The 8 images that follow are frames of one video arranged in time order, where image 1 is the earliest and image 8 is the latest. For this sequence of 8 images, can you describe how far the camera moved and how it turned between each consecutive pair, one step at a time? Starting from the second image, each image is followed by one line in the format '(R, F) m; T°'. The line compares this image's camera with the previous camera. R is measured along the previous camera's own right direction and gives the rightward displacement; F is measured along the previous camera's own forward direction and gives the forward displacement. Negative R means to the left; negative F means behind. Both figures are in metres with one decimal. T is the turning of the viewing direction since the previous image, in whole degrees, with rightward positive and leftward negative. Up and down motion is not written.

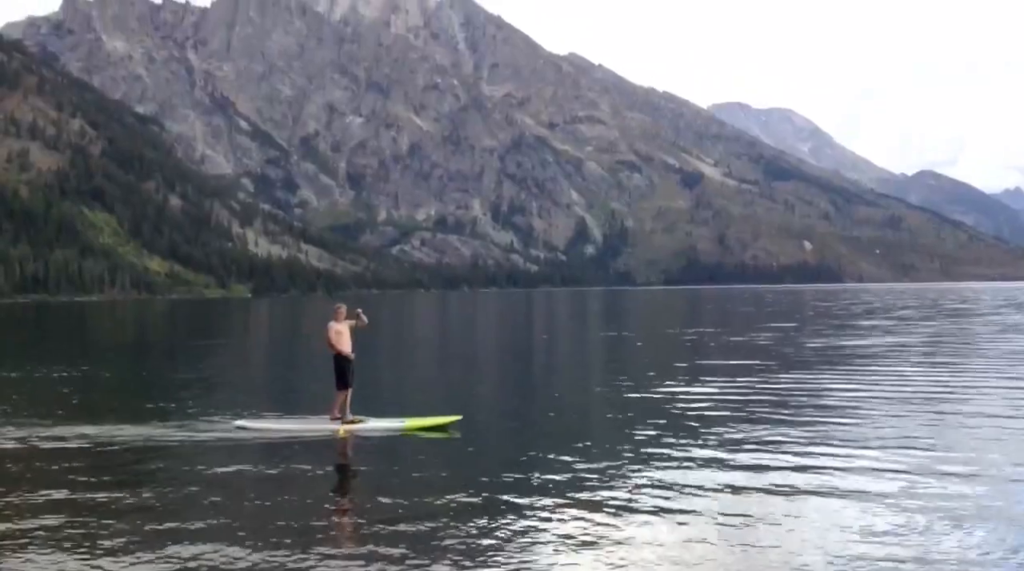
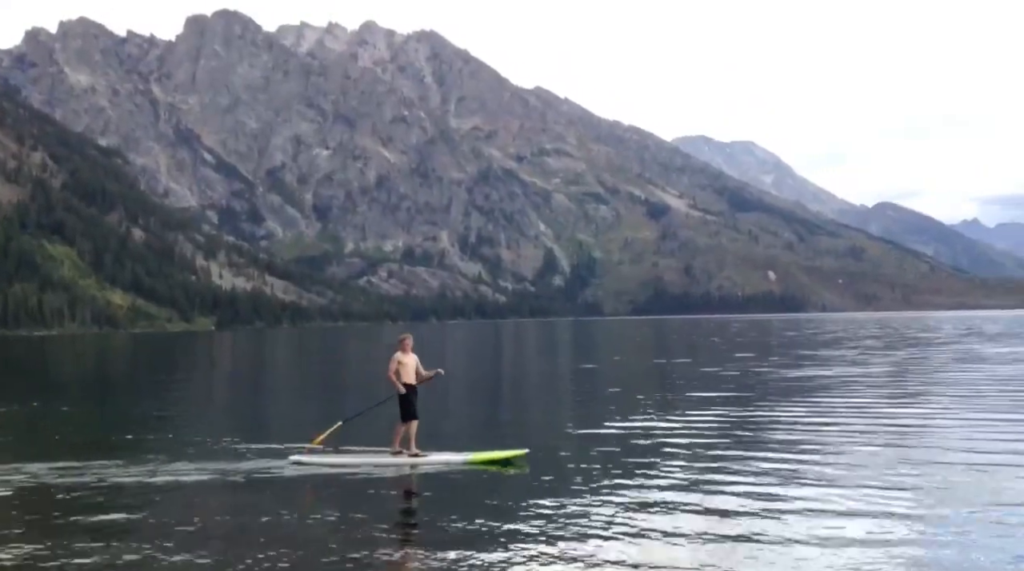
(0.0, +0.2) m; +1°
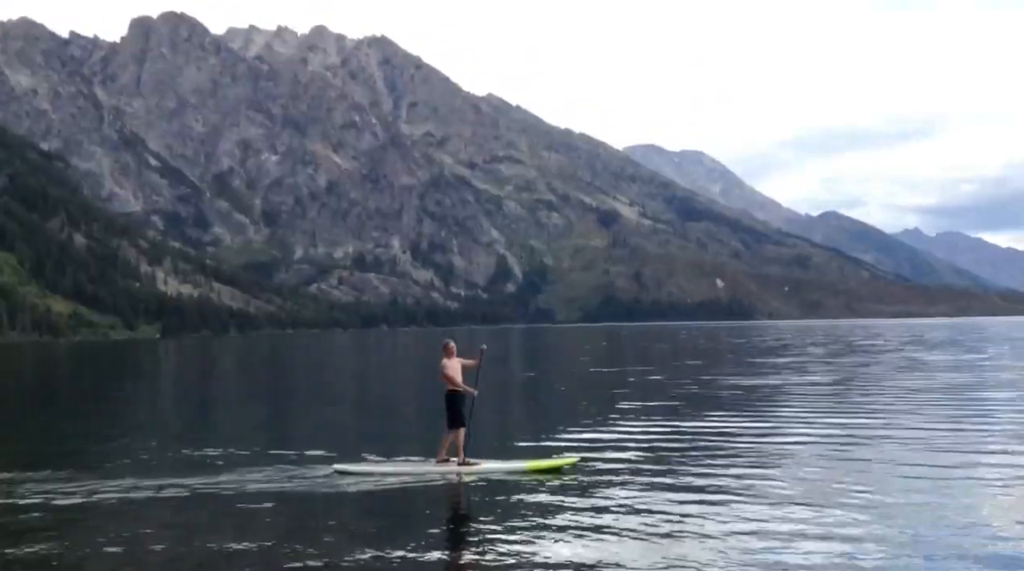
(+0.1, +1.1) m; +2°
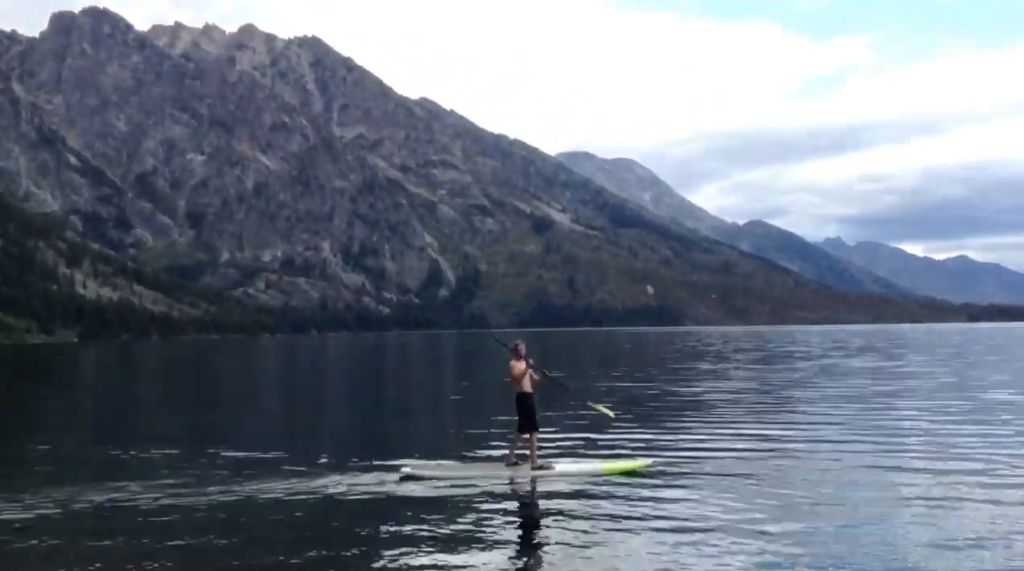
(+0.2, +1.7) m; +3°
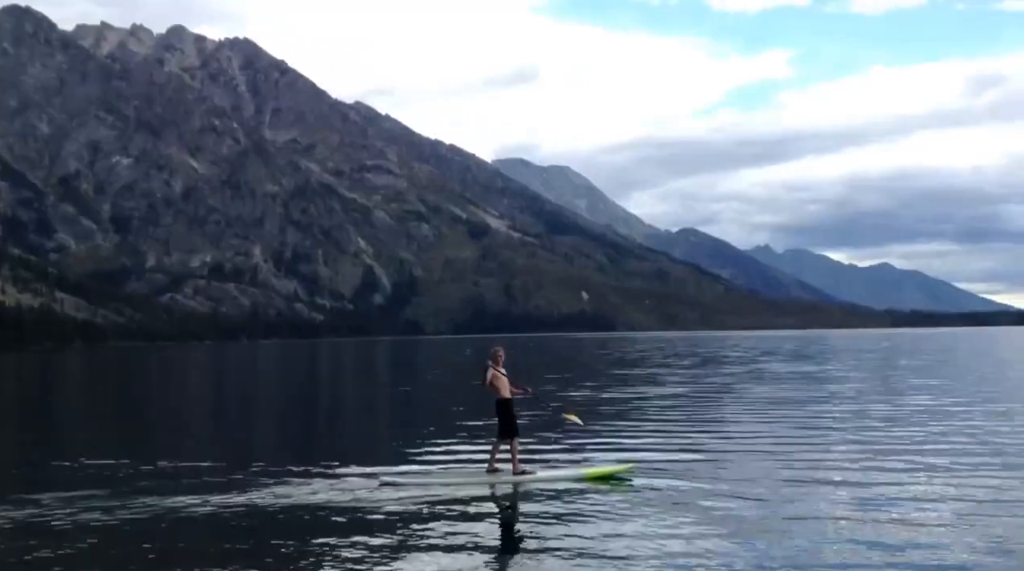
(+0.1, +1.6) m; +3°
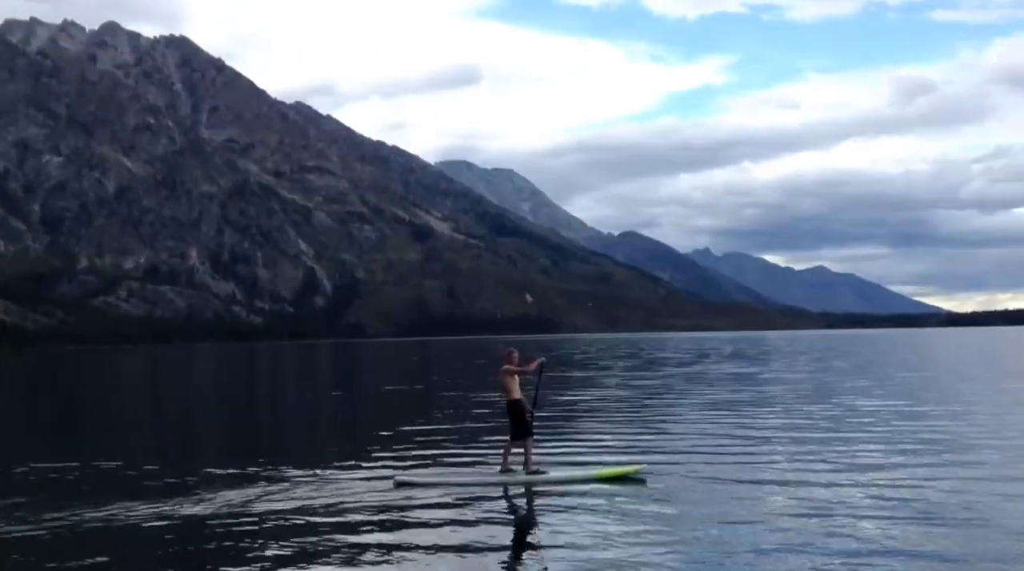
(+0.1, +1.5) m; +3°
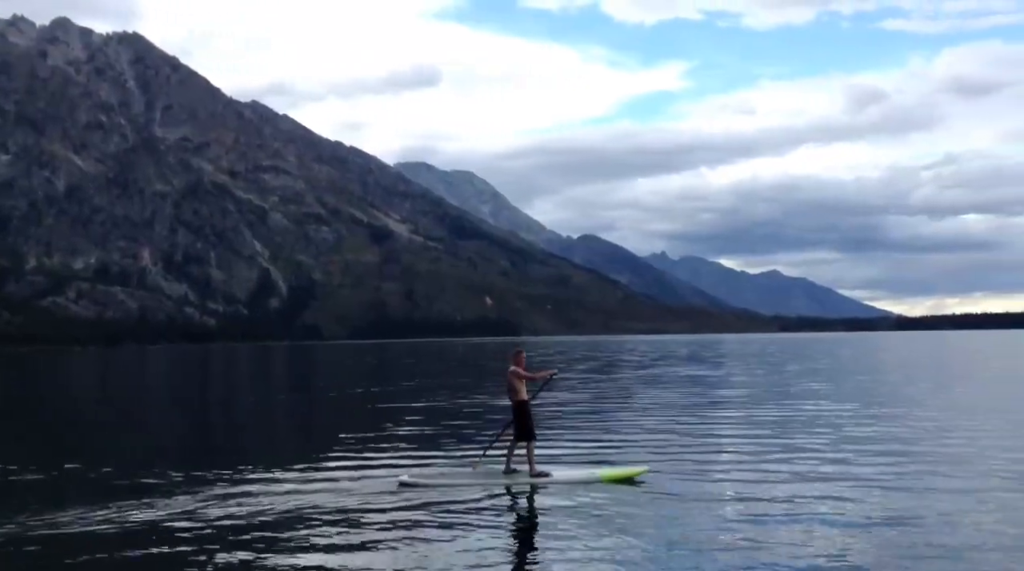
(0.0, +1.2) m; +2°
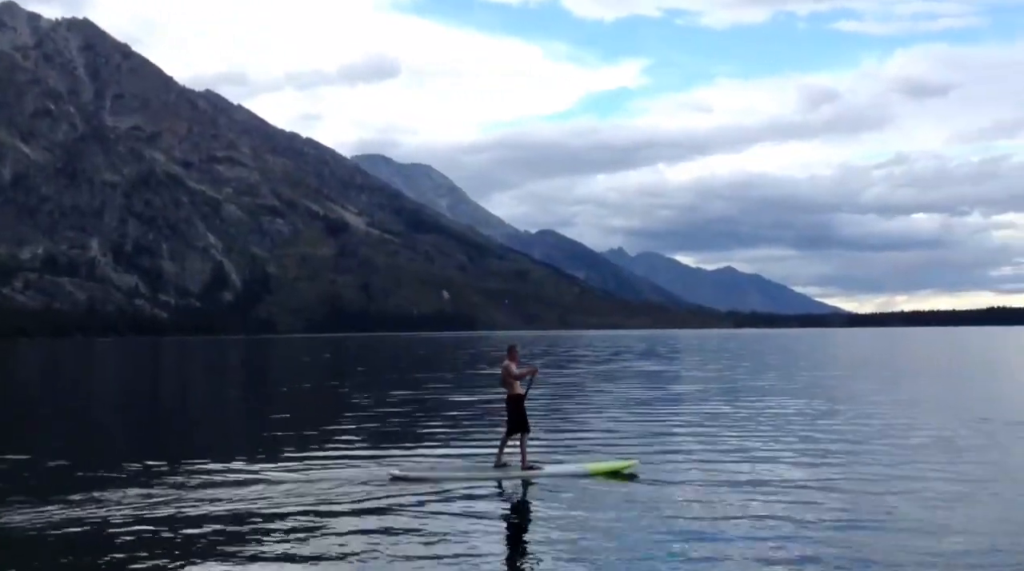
(+0.1, +1.4) m; +2°
